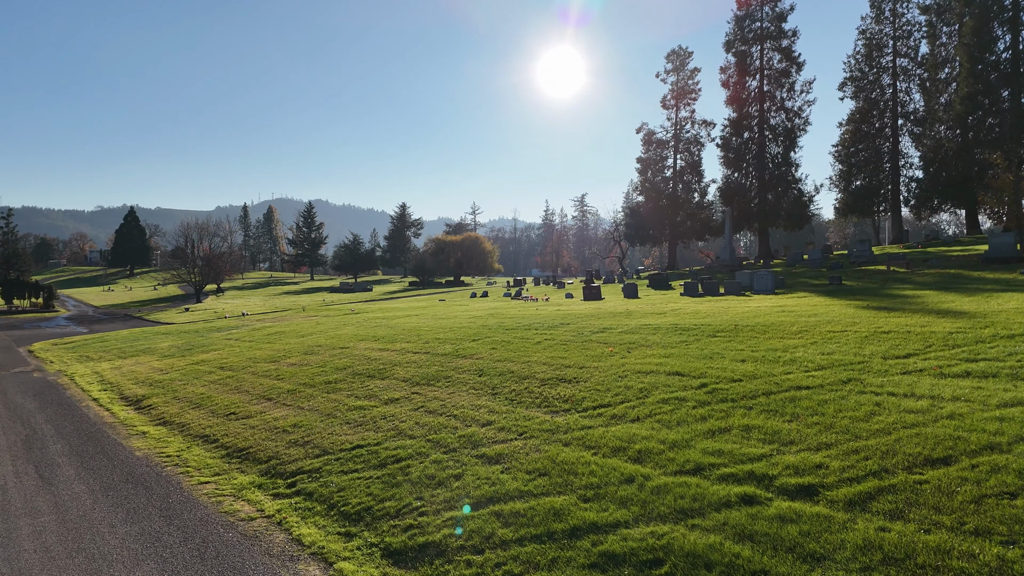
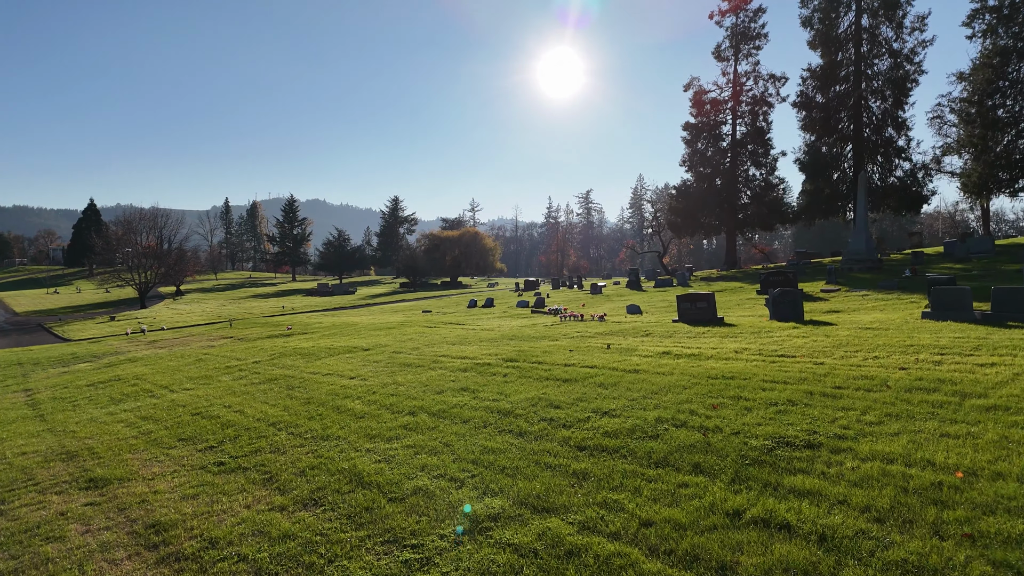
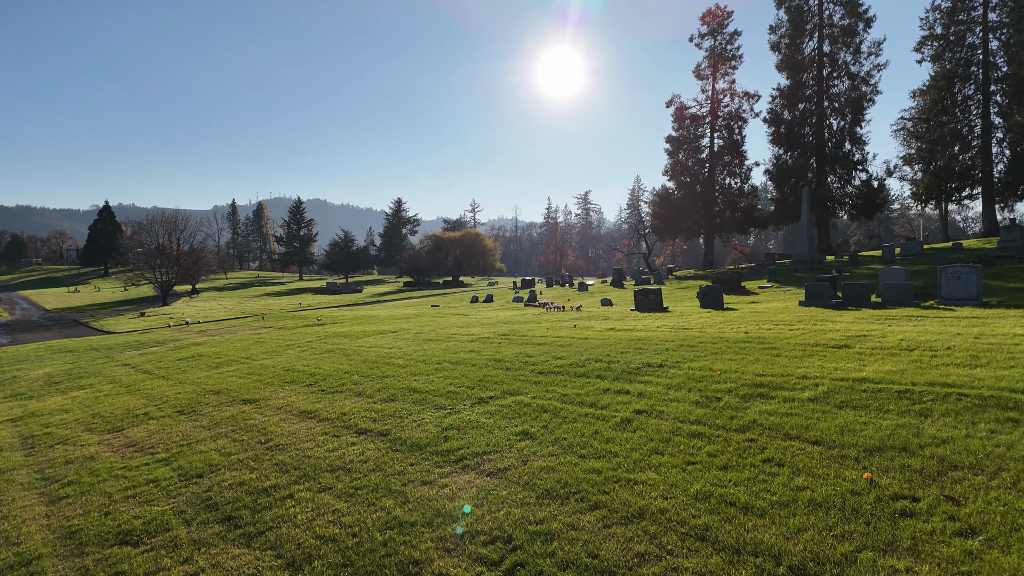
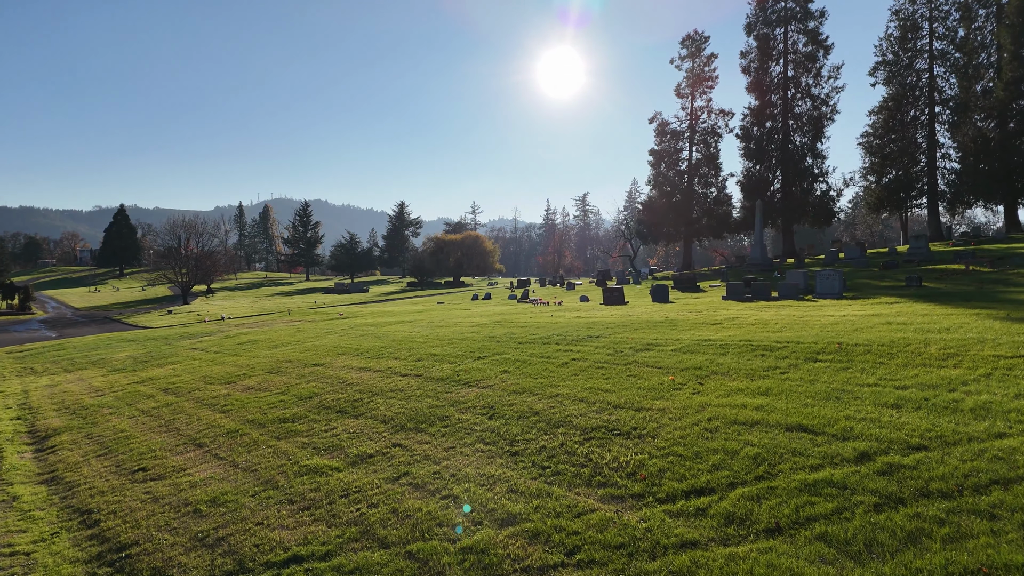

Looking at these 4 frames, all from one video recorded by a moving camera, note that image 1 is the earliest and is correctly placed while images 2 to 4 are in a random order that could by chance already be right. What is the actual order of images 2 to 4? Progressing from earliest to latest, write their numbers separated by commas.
4, 3, 2
